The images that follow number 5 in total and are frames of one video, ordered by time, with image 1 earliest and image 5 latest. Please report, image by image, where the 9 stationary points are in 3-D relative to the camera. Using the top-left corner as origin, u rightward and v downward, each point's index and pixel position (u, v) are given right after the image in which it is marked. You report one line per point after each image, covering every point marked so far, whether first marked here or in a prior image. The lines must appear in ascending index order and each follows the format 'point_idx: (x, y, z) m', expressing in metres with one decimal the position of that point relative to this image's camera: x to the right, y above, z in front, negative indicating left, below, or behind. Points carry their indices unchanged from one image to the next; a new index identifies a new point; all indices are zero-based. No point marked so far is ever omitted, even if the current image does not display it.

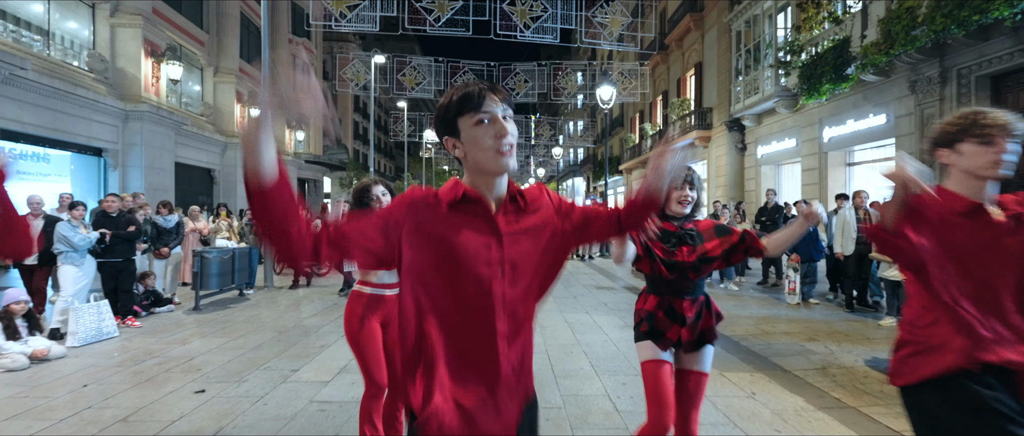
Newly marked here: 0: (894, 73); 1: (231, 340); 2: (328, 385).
0: (+10.5, +4.0, +12.6) m
1: (-3.9, -1.7, +6.3) m
2: (-1.9, -1.7, +4.7) m
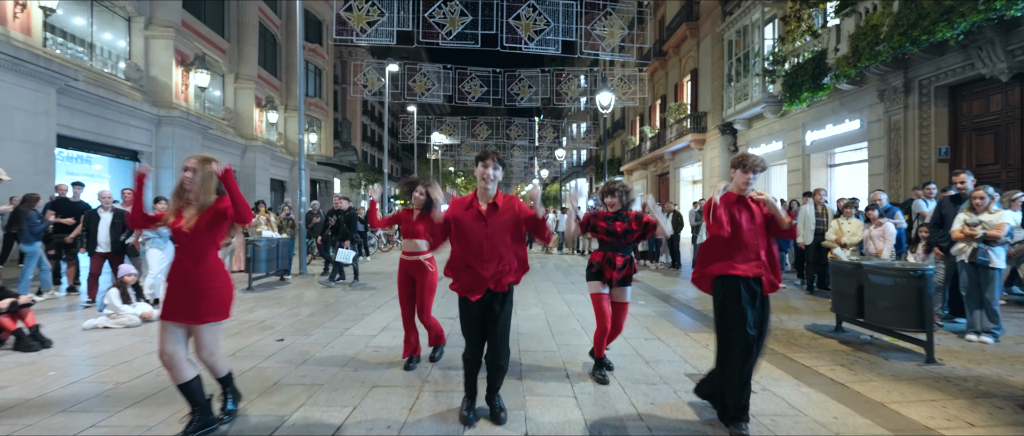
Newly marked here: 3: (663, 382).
0: (+10.7, +4.1, +13.8) m
1: (-3.8, -1.5, +7.7) m
2: (-1.8, -1.6, +6.1) m
3: (+1.5, -1.7, +4.7) m
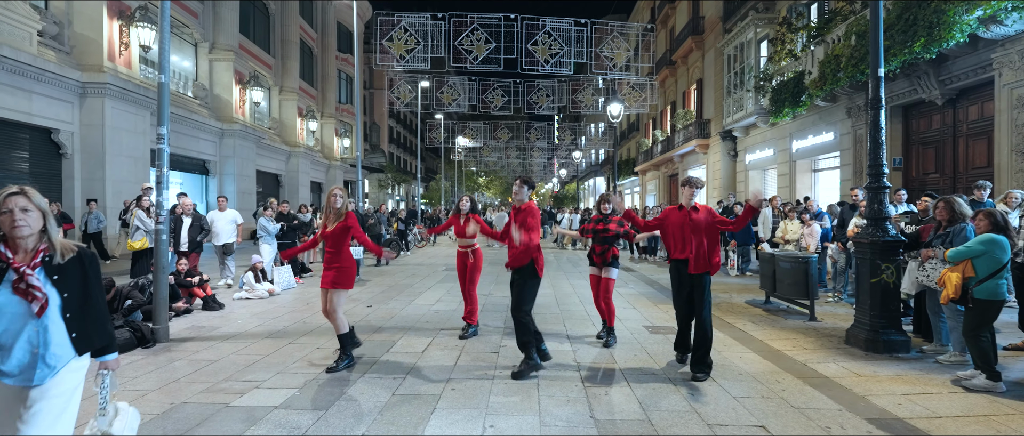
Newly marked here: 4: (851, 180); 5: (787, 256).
0: (+11.3, +4.1, +15.9) m
1: (-3.4, -1.6, +10.4) m
2: (-1.5, -1.7, +8.7) m
3: (+1.8, -1.7, +7.2) m
4: (+11.3, +1.3, +15.3) m
5: (+4.6, -0.6, +7.8) m
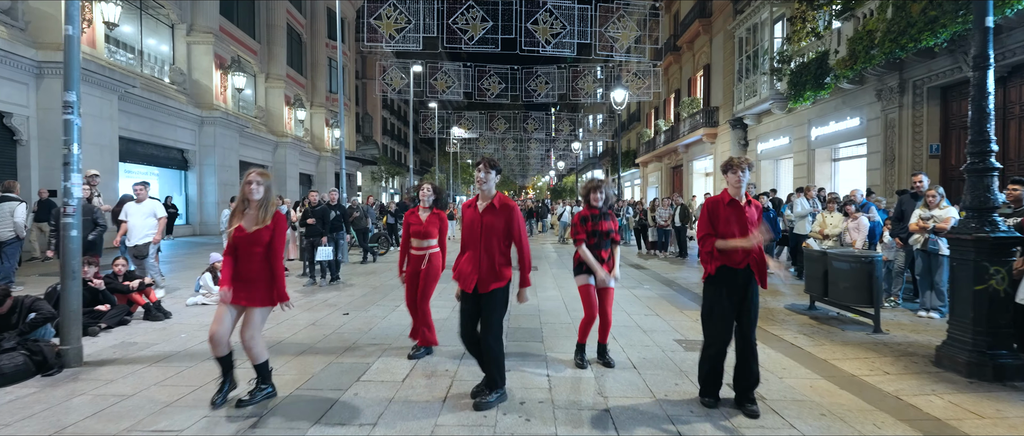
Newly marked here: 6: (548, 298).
0: (+11.2, +4.3, +14.6) m
1: (-3.3, -1.5, +9.1) m
2: (-1.4, -1.5, +7.4) m
3: (+1.8, -1.6, +5.9) m
4: (+11.3, +1.5, +14.1) m
5: (+4.7, -0.5, +6.5) m
6: (+0.7, -1.5, +8.9) m
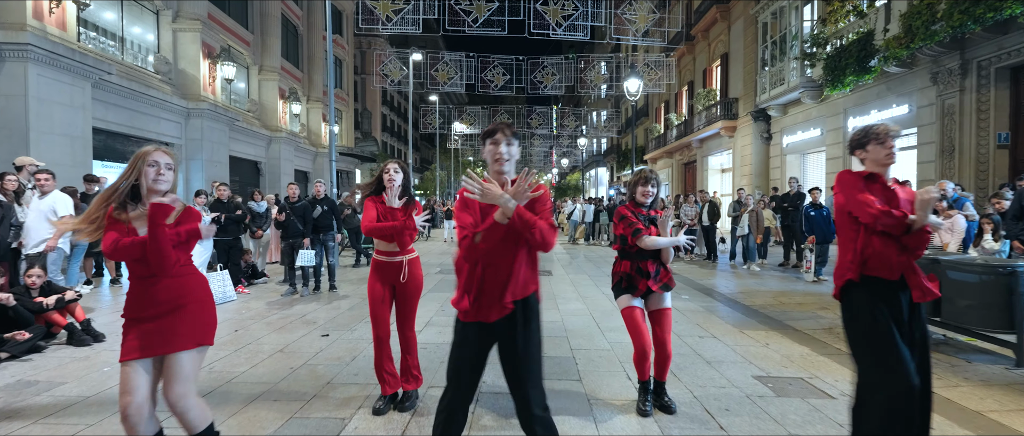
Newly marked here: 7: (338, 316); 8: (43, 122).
0: (+11.5, +4.4, +13.1) m
1: (-3.1, -1.4, +7.6) m
2: (-1.2, -1.5, +5.9) m
3: (+2.1, -1.6, +4.4) m
4: (+11.6, +1.6, +12.6) m
5: (+5.0, -0.5, +5.1) m
6: (+1.0, -1.5, +7.4) m
7: (-2.6, -1.4, +6.8) m
8: (-14.5, +3.0, +14.2) m
